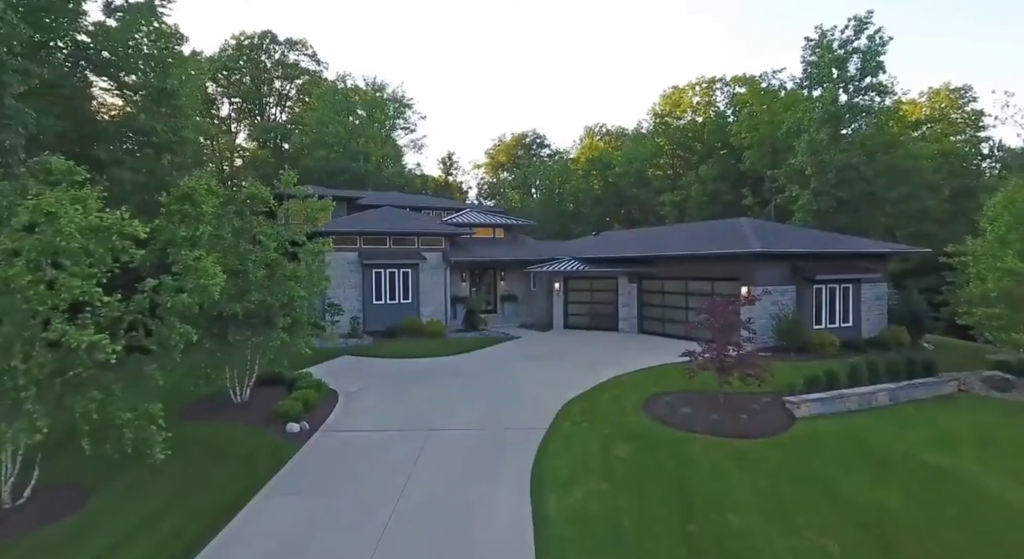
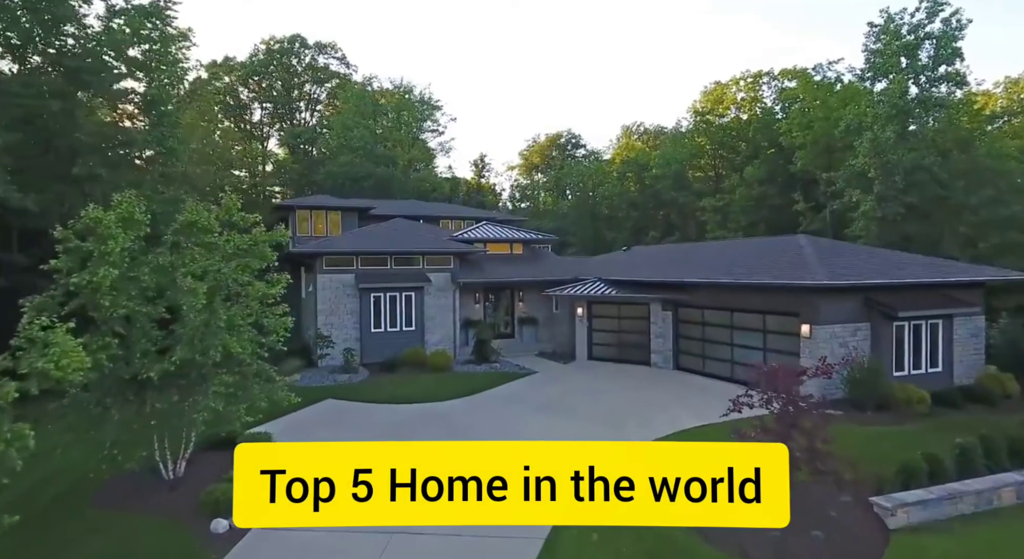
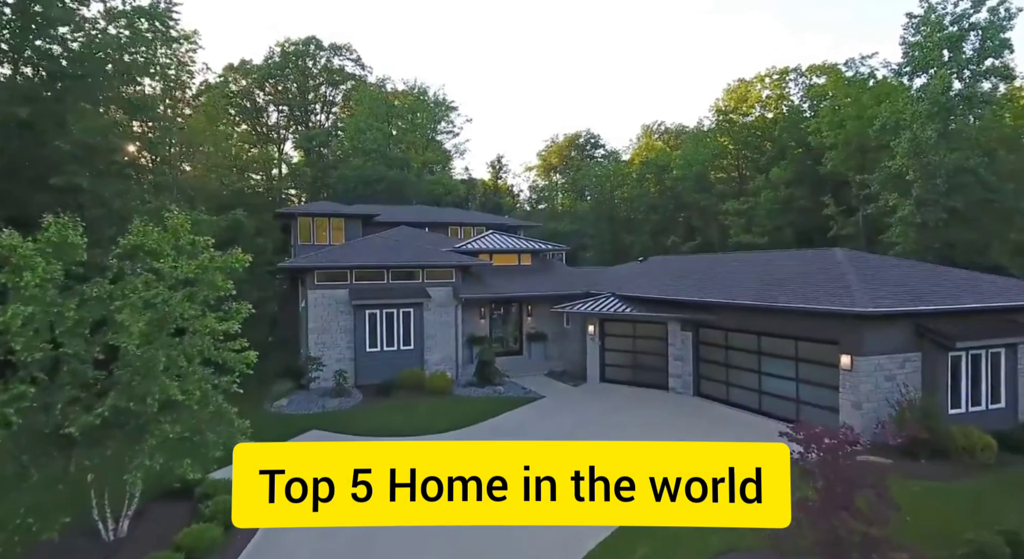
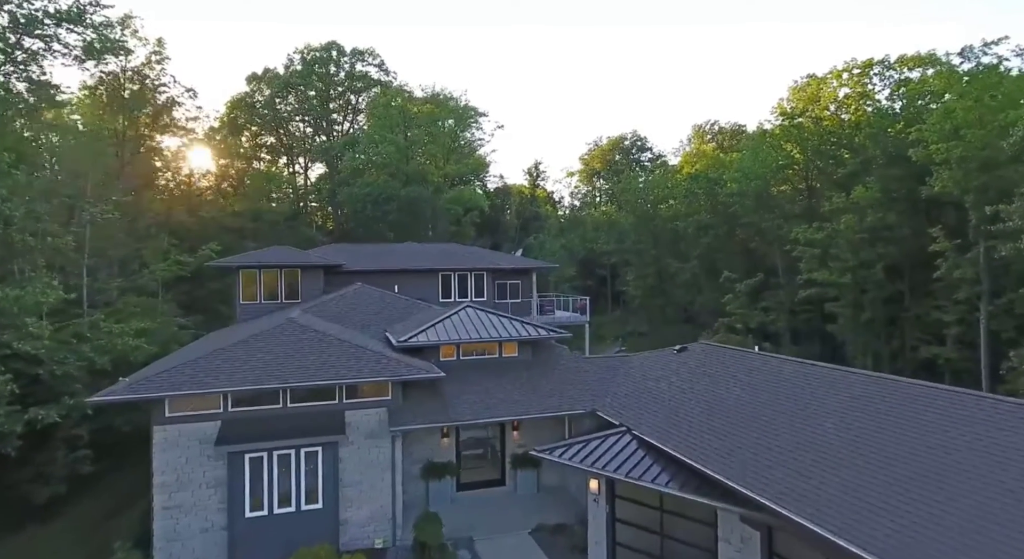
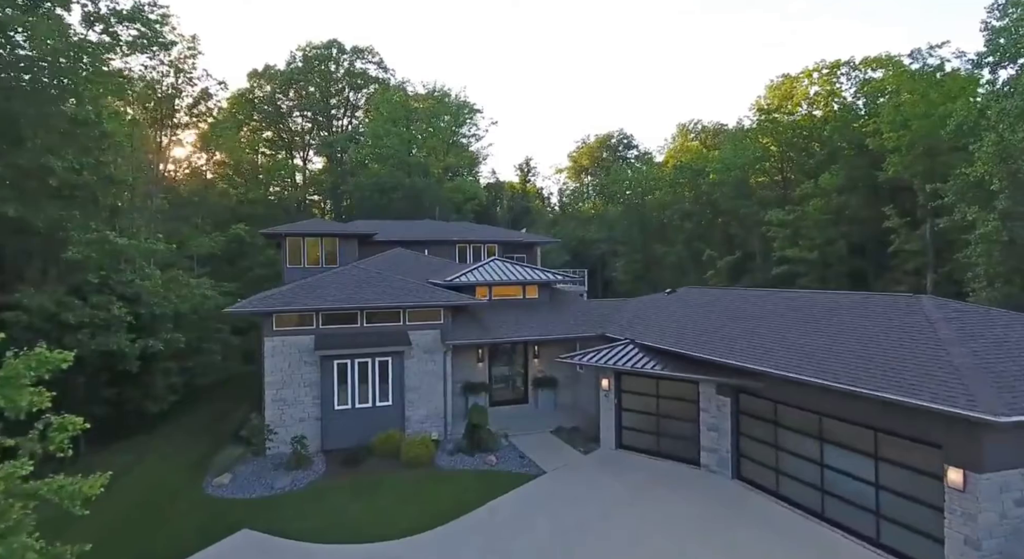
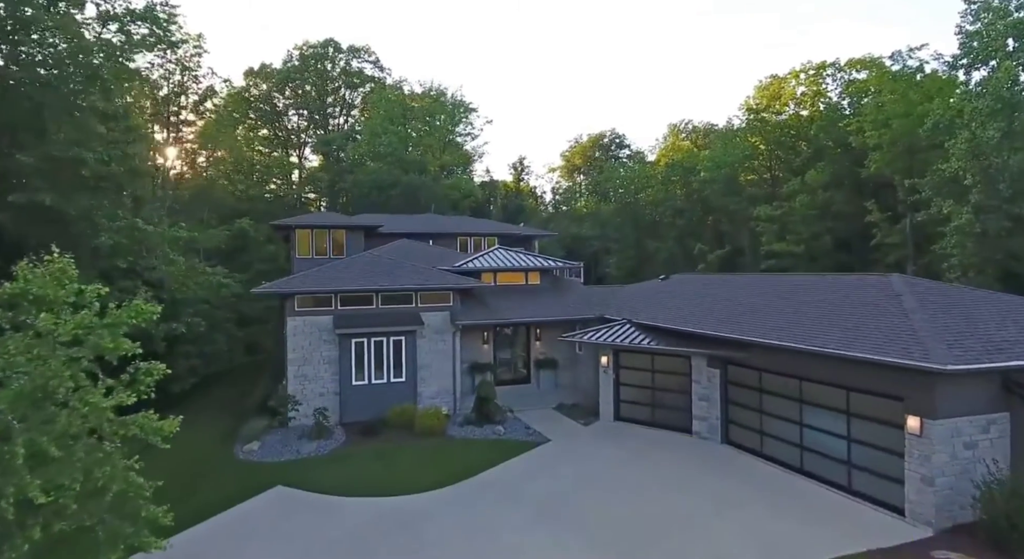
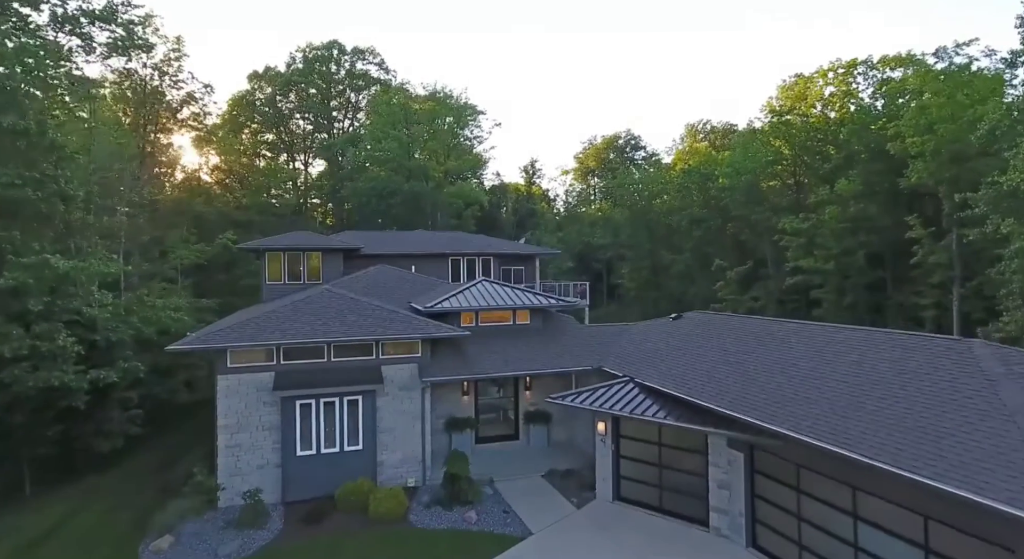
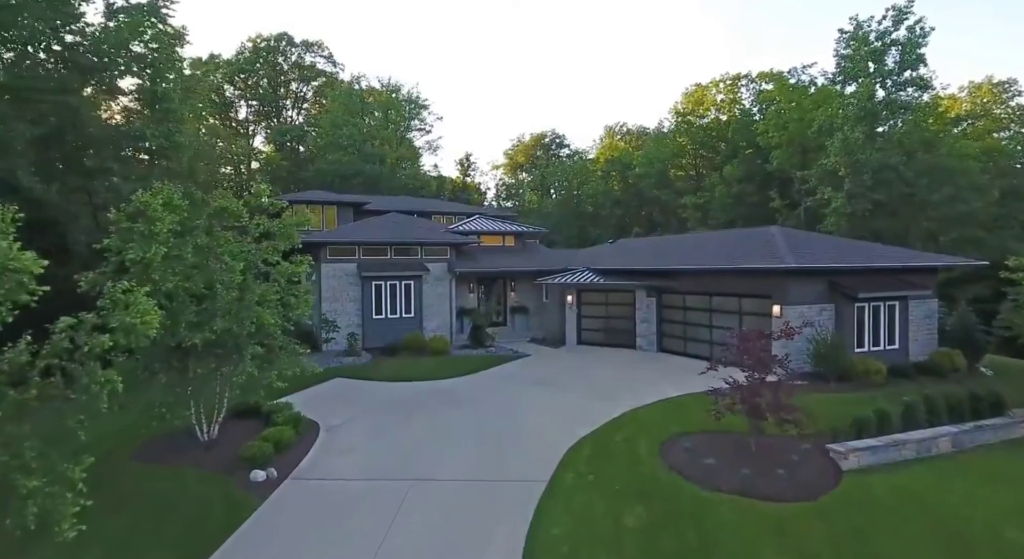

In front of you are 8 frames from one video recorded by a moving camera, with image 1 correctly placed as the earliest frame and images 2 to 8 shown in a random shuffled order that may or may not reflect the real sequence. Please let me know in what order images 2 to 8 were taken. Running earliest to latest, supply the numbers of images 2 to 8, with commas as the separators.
8, 2, 3, 6, 5, 7, 4
